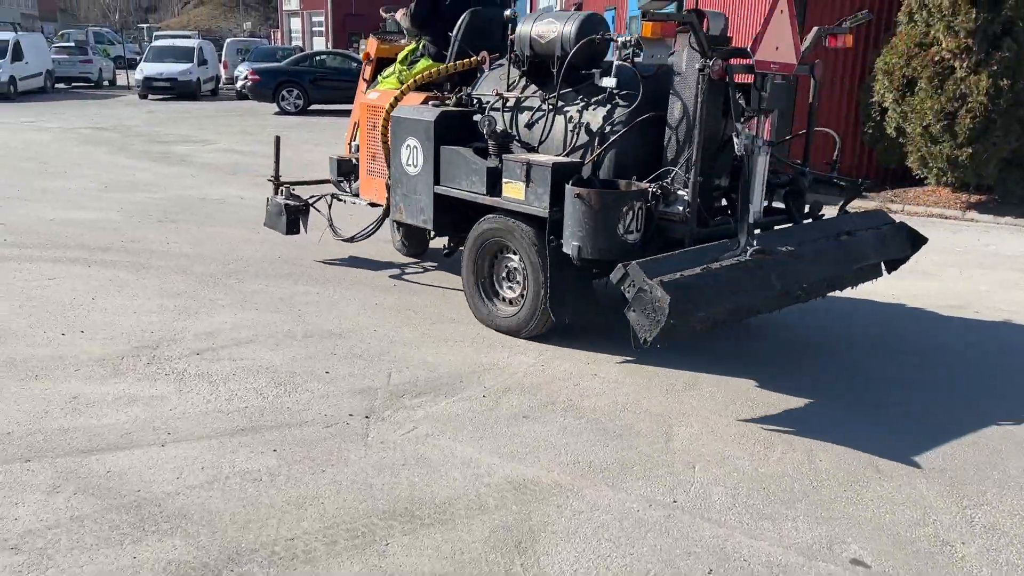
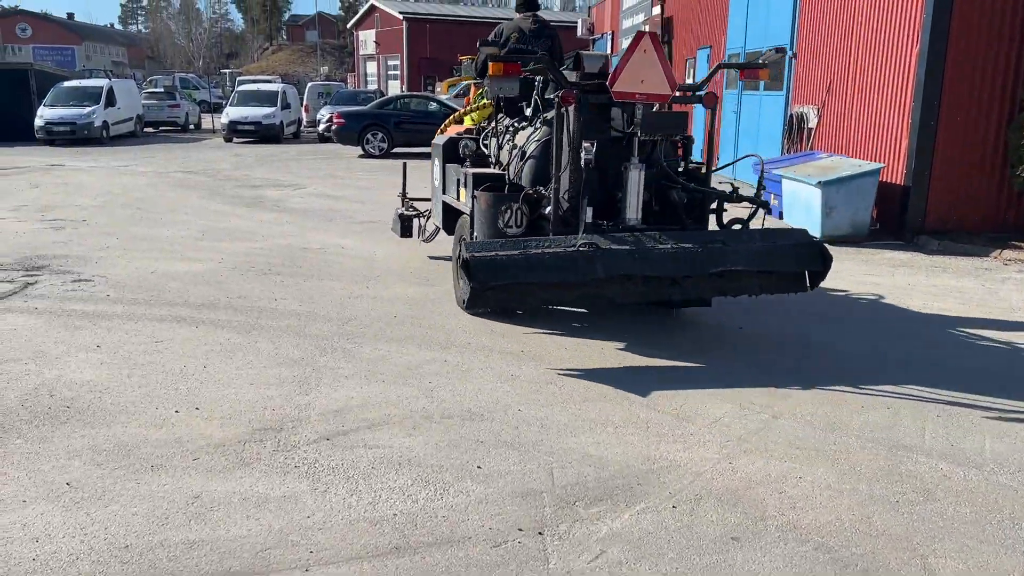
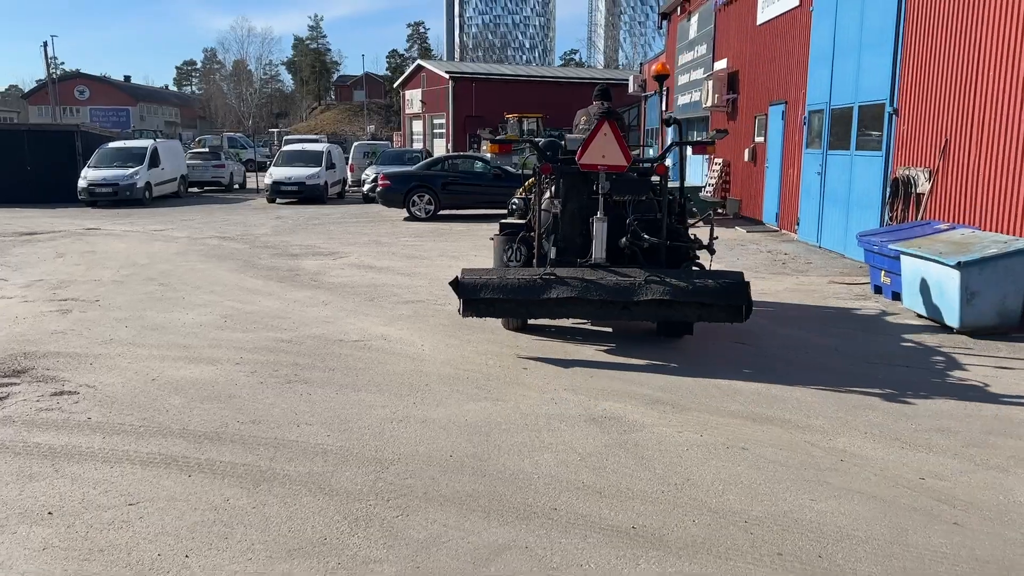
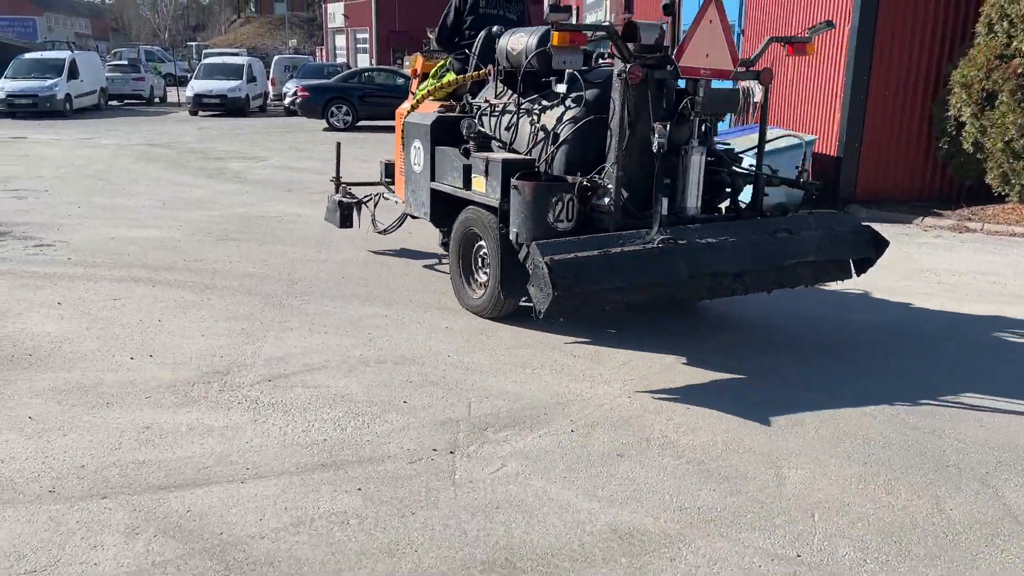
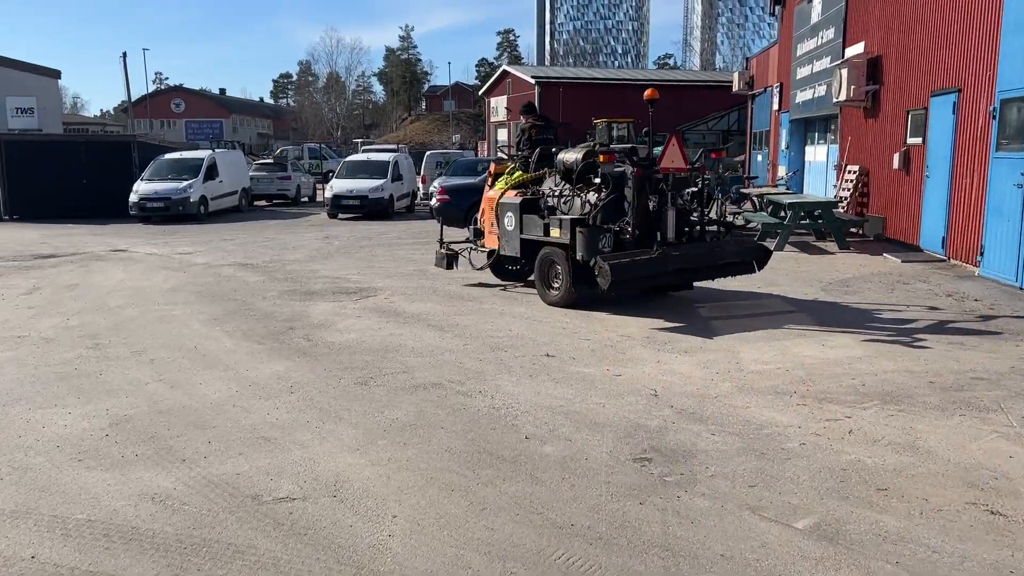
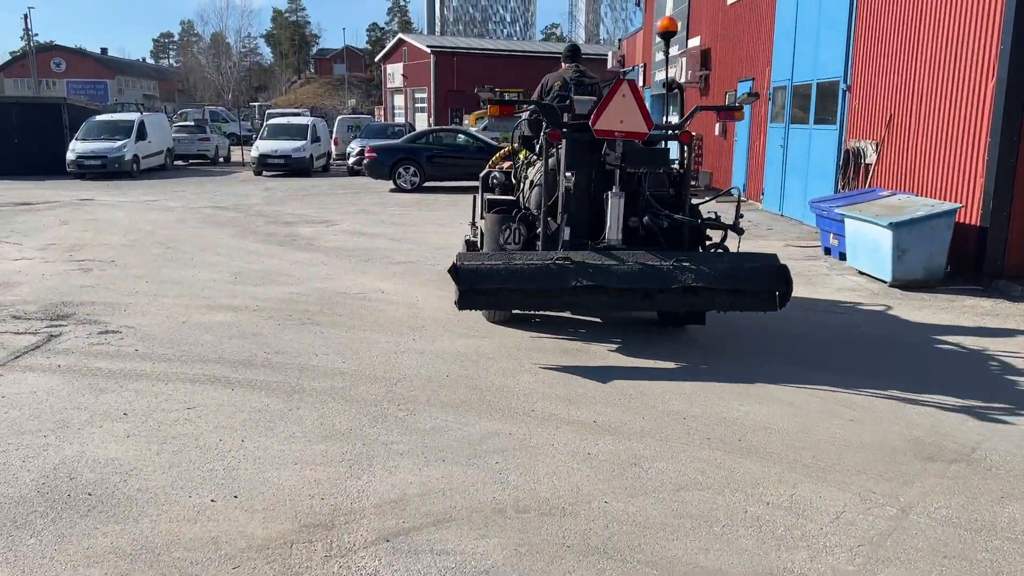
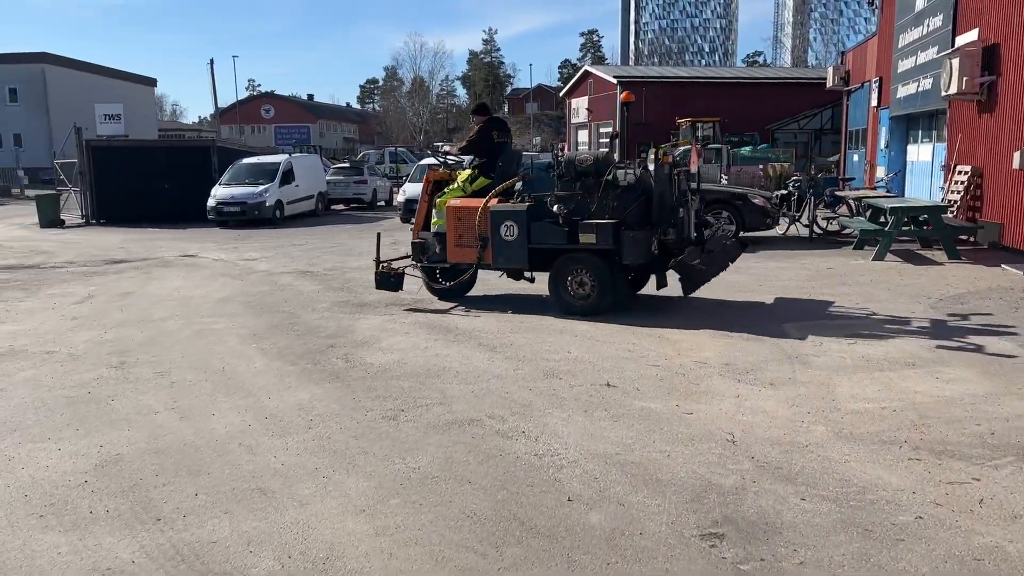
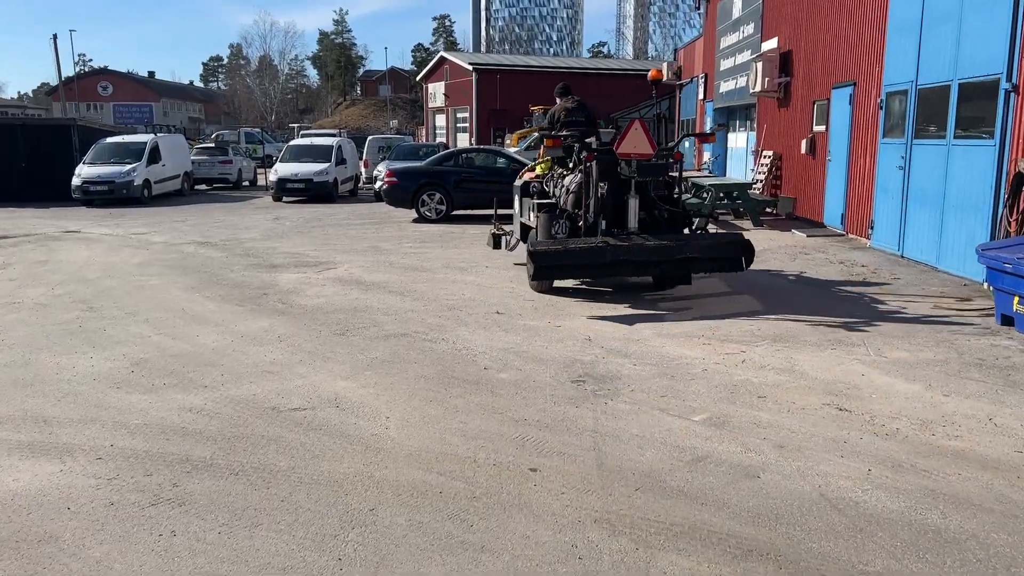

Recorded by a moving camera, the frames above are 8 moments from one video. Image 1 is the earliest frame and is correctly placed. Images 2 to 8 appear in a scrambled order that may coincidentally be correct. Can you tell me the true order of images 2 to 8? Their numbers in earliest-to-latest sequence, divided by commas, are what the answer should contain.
4, 2, 6, 3, 8, 5, 7
